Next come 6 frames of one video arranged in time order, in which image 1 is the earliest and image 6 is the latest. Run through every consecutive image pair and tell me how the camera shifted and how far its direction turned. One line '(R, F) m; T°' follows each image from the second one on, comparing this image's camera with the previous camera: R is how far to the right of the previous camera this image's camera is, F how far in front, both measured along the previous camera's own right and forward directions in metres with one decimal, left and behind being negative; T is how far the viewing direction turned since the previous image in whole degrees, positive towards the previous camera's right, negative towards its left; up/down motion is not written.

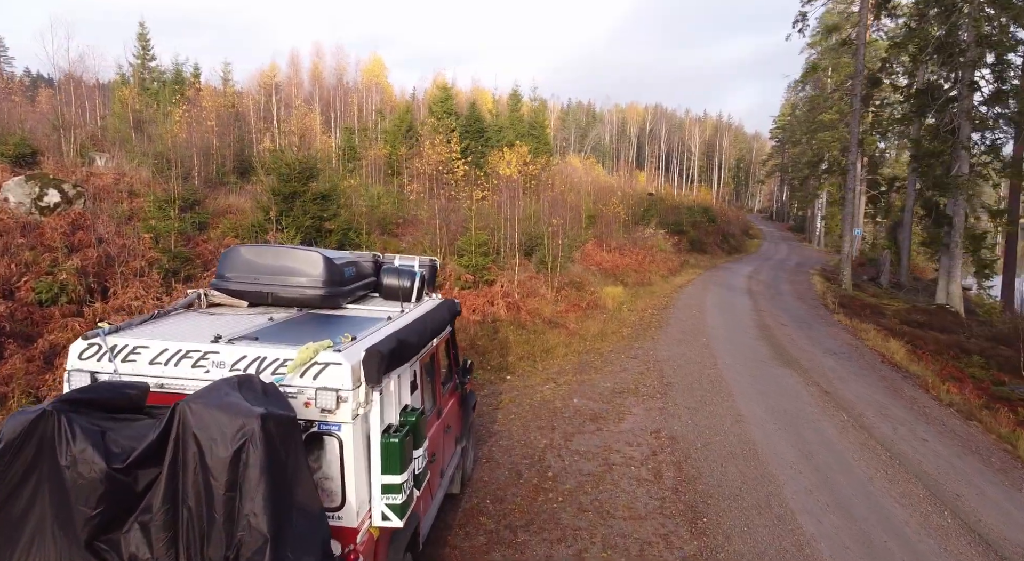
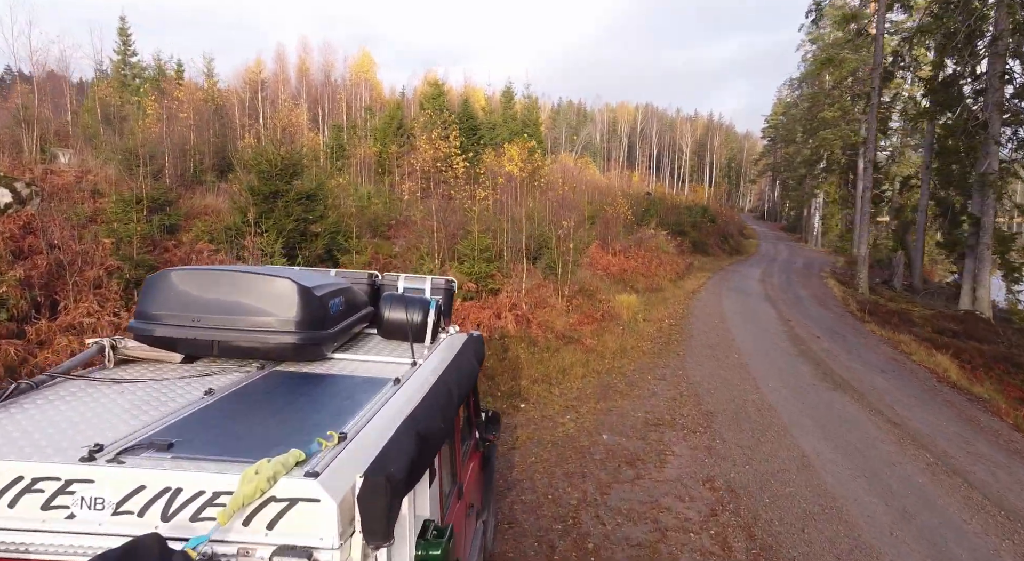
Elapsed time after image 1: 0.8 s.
(-0.3, +1.2) m; +1°
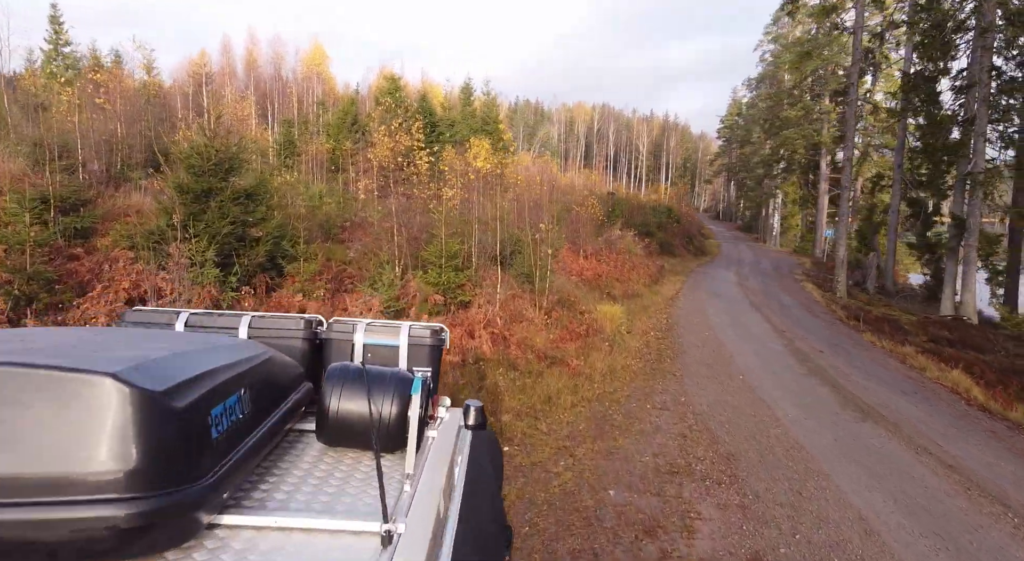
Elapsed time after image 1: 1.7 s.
(-0.2, +1.4) m; +4°
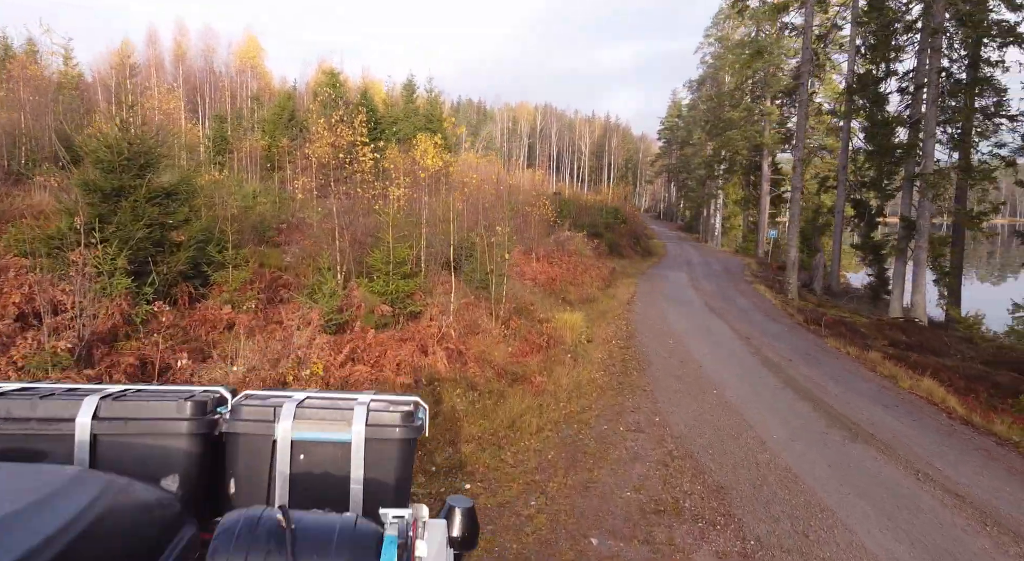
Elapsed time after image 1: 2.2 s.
(-0.2, +0.8) m; +5°
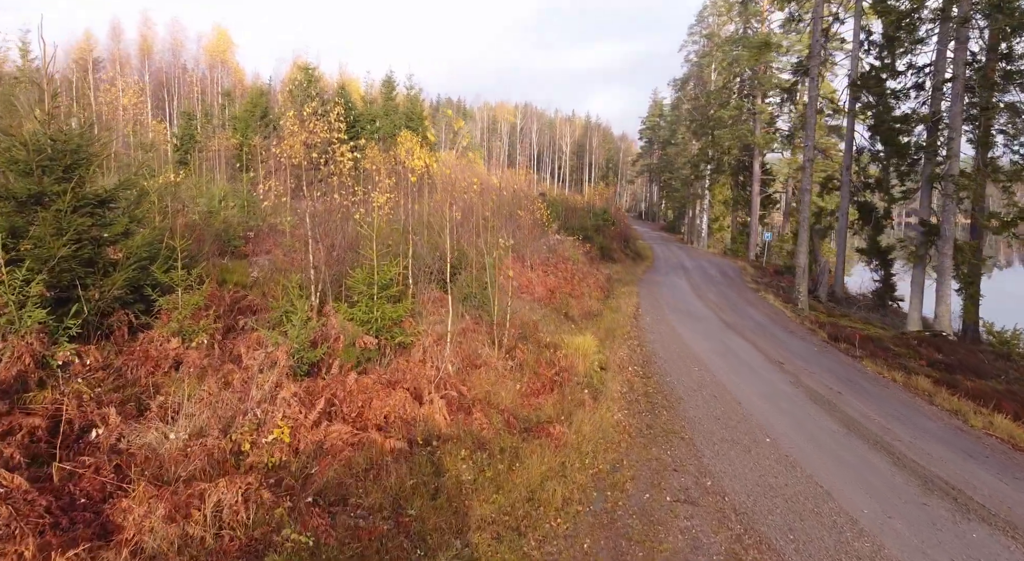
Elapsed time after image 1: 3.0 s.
(-0.4, +1.5) m; +2°
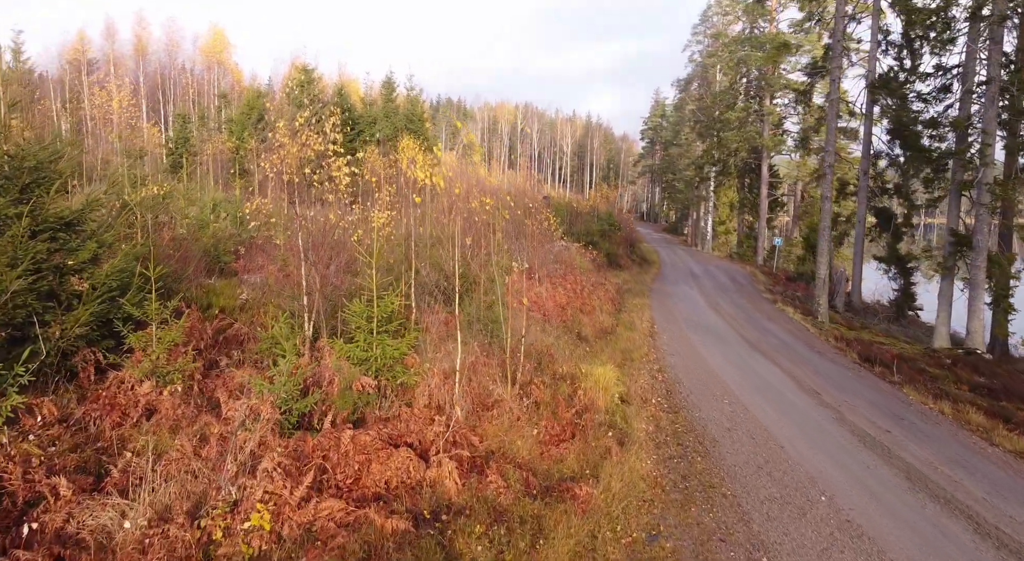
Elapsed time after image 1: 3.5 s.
(-0.2, +0.9) m; 0°
